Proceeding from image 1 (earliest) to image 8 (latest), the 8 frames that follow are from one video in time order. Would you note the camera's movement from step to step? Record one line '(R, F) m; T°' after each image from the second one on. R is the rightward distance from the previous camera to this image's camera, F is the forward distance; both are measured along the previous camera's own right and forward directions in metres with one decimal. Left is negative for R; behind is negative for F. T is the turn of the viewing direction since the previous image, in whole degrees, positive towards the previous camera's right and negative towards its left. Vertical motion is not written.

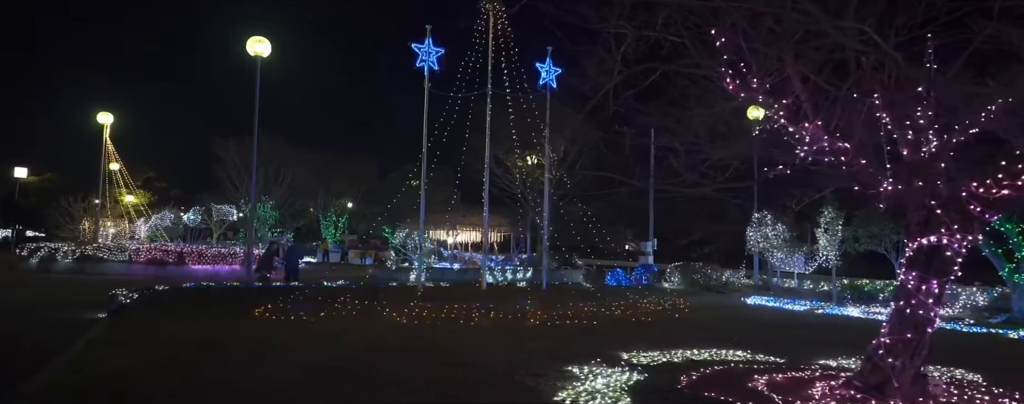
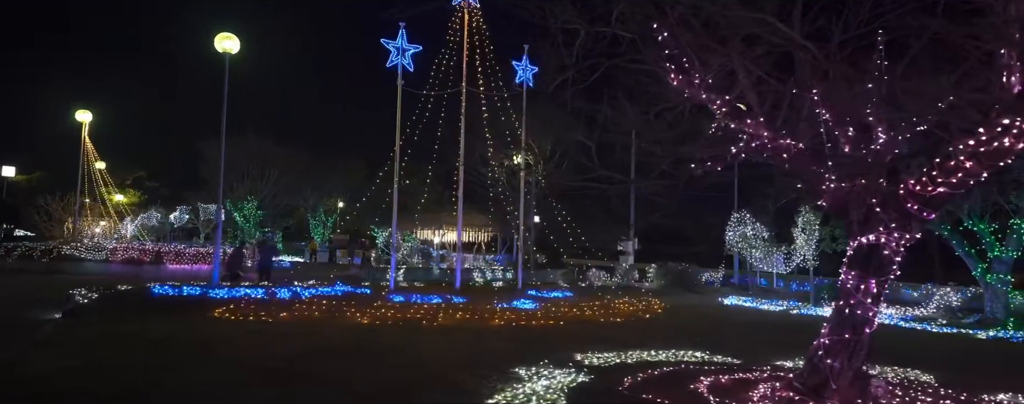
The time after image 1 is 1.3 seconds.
(+0.6, +0.2) m; 0°
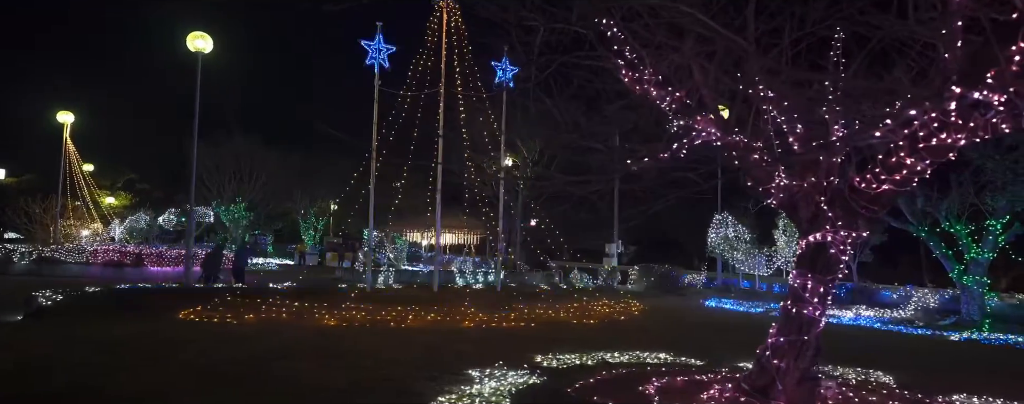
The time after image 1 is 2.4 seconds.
(+0.5, +0.1) m; 0°
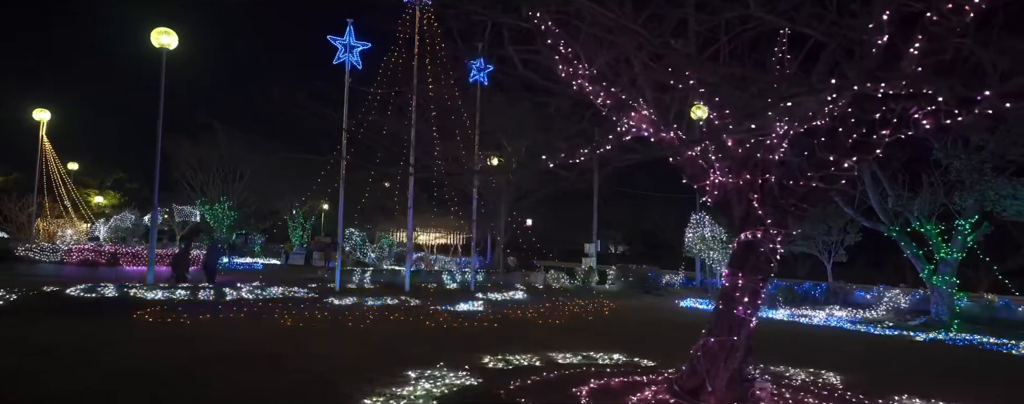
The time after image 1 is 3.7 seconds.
(+0.6, +0.2) m; 0°
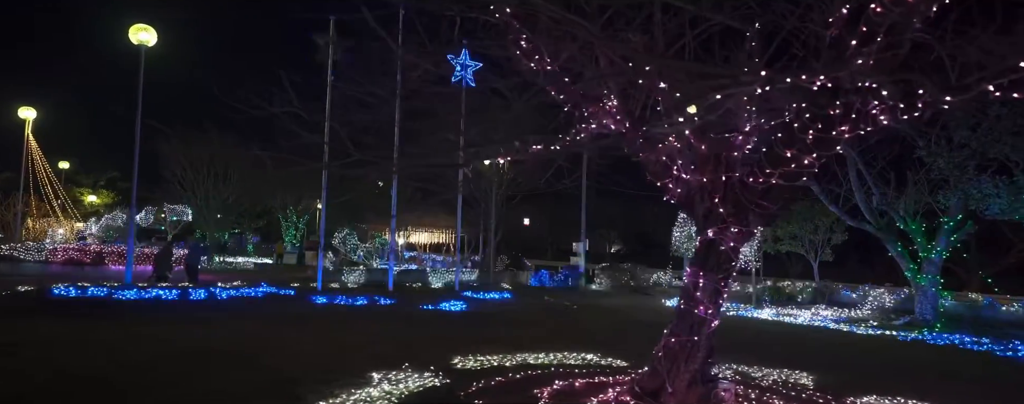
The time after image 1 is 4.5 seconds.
(+0.4, +0.1) m; 0°
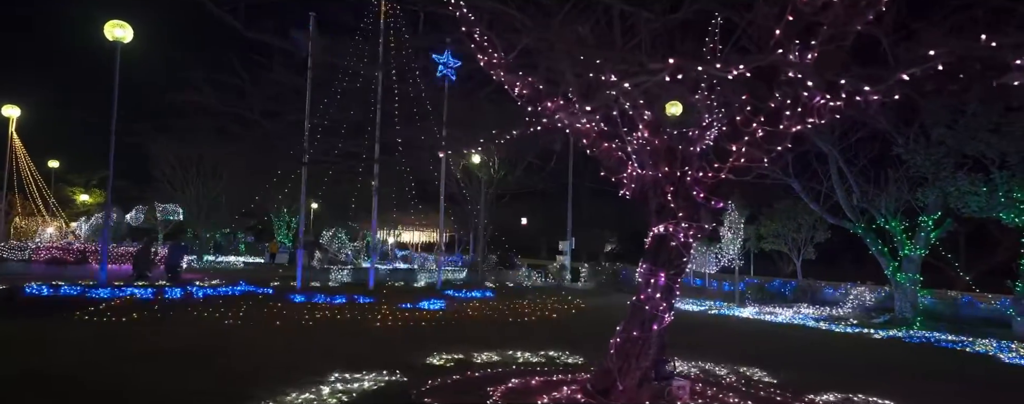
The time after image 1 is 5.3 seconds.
(+0.4, +0.1) m; 0°
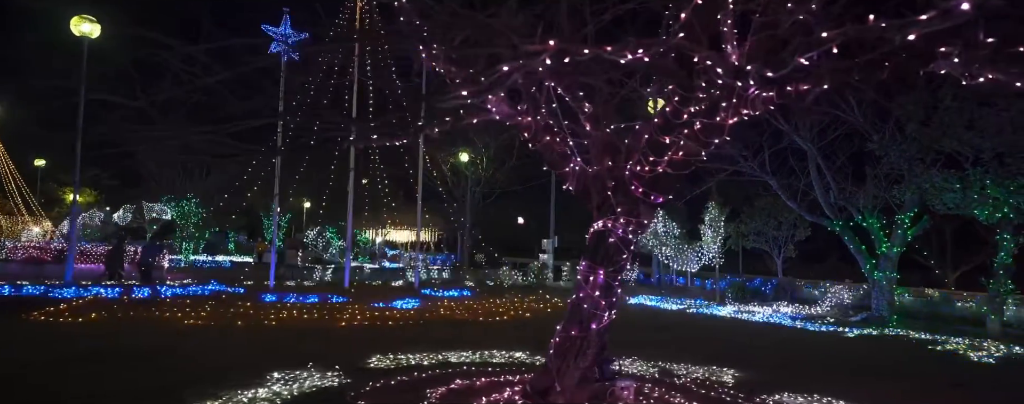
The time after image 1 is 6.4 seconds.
(+0.5, +0.2) m; 0°
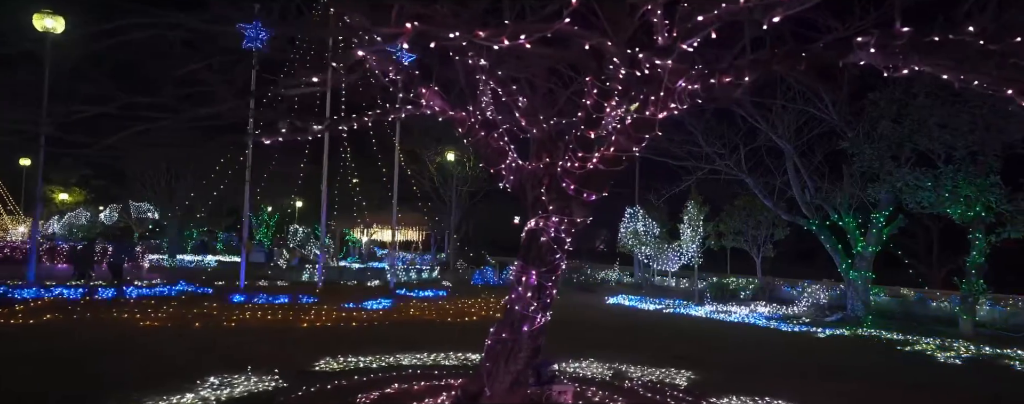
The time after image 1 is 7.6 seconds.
(+0.5, +0.2) m; 0°
